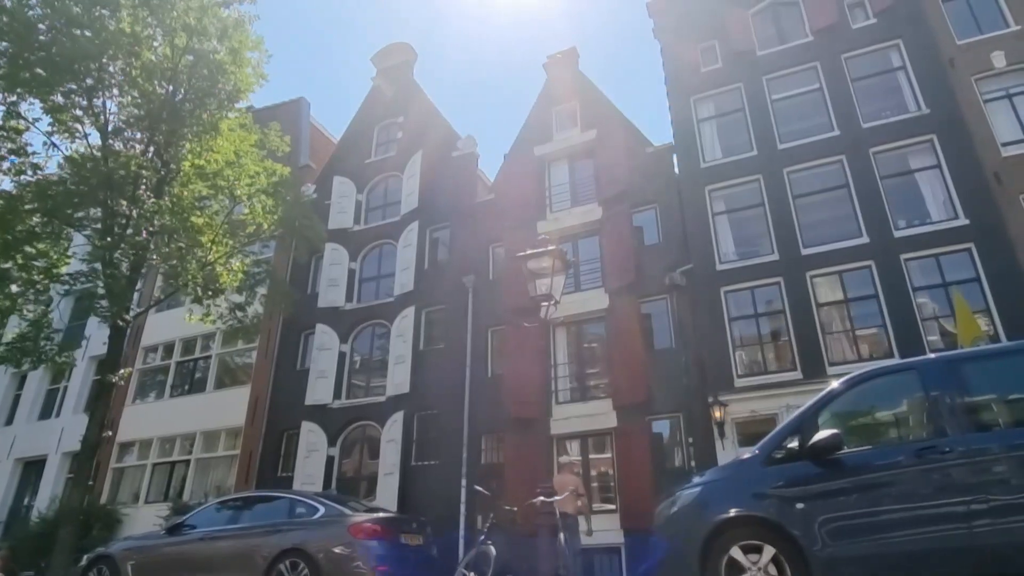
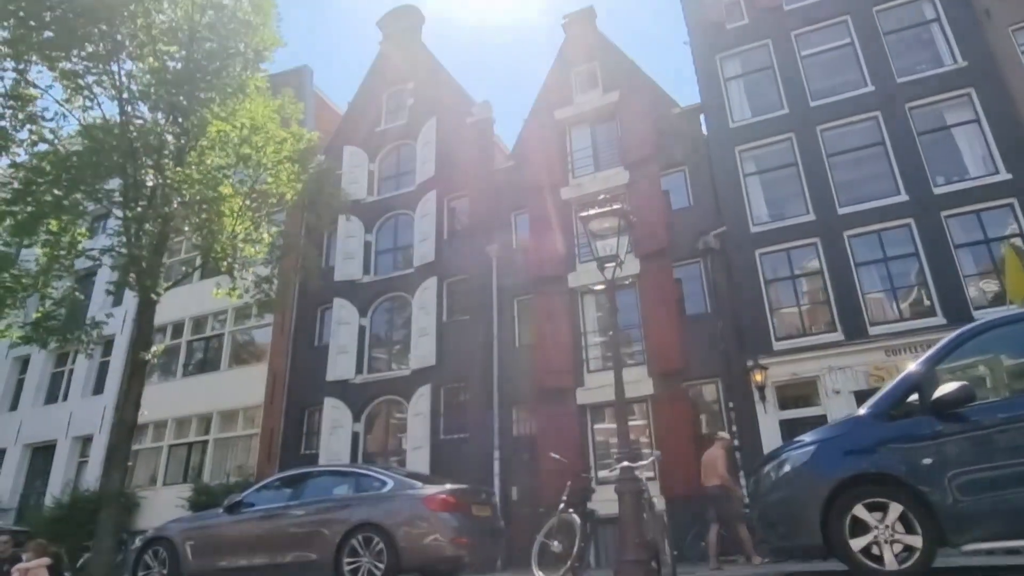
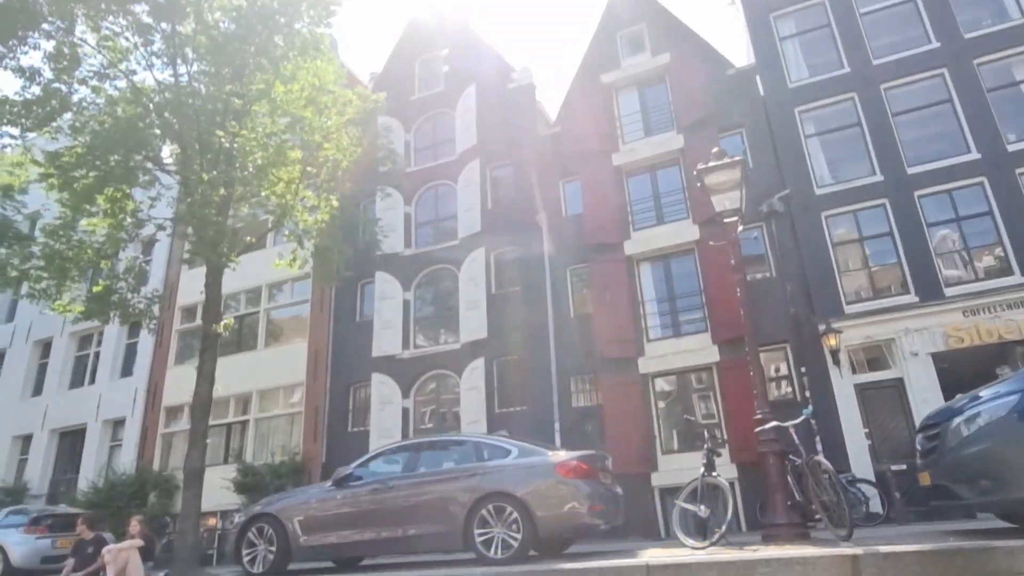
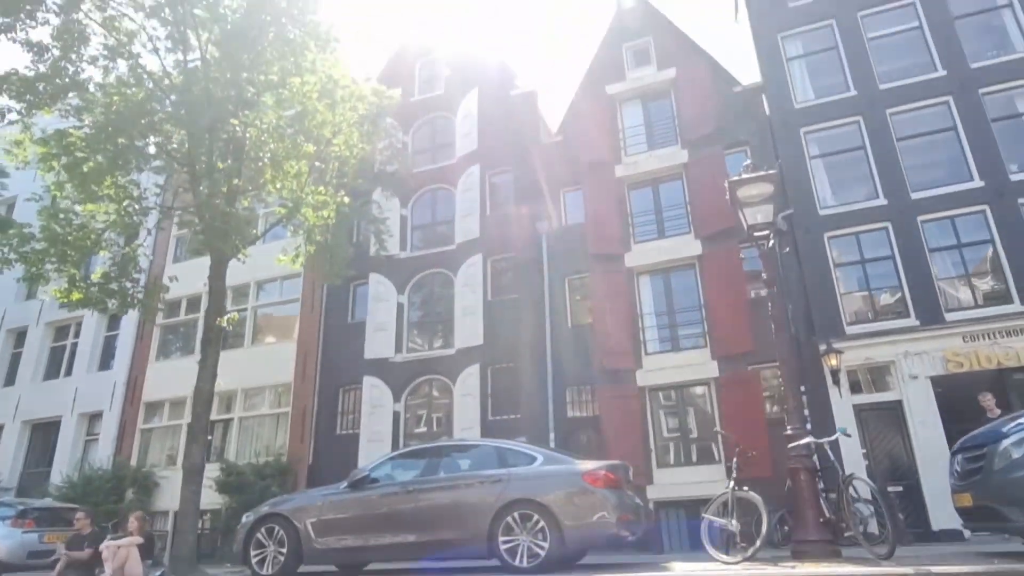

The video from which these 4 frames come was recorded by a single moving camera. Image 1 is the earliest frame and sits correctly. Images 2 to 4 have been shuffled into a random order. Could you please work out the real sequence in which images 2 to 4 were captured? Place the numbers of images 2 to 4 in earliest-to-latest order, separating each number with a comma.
2, 3, 4
